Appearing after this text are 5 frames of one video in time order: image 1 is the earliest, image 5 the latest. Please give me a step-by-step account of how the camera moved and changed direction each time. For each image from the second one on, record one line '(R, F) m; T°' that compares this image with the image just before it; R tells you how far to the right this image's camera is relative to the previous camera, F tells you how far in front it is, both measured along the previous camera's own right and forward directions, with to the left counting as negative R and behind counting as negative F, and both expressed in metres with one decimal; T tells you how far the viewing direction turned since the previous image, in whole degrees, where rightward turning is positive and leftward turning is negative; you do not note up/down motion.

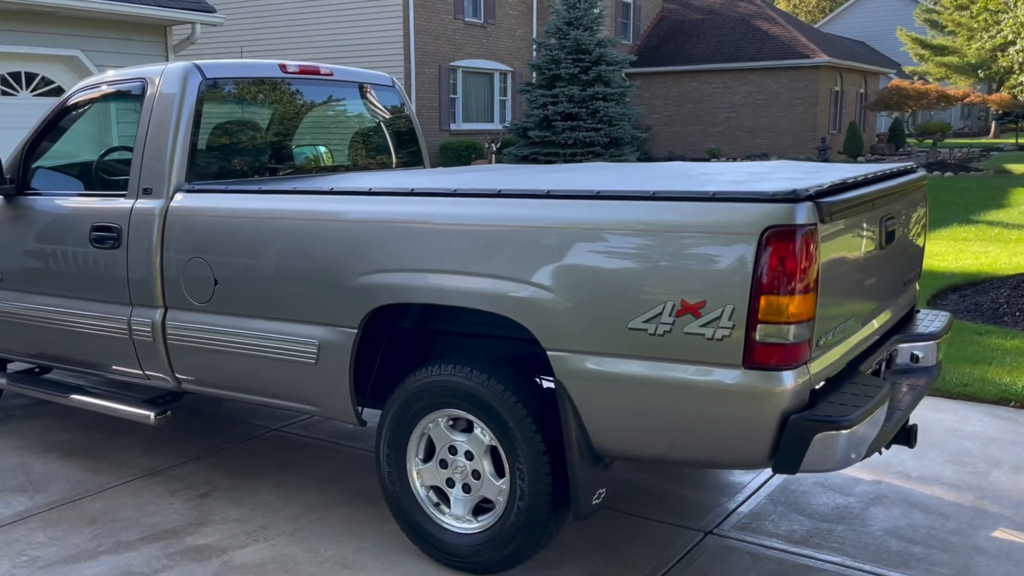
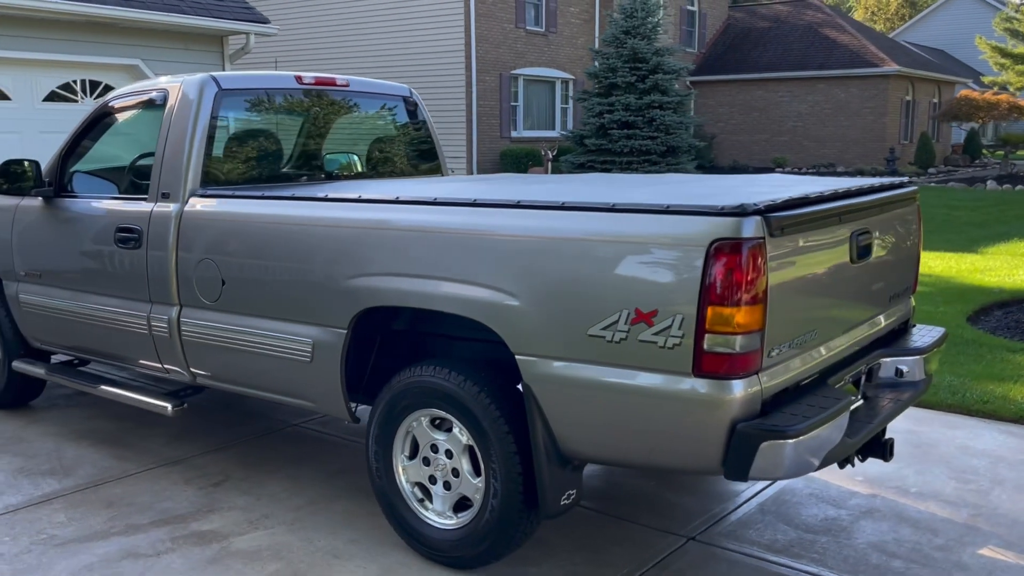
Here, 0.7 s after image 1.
(+0.3, -0.1) m; -4°
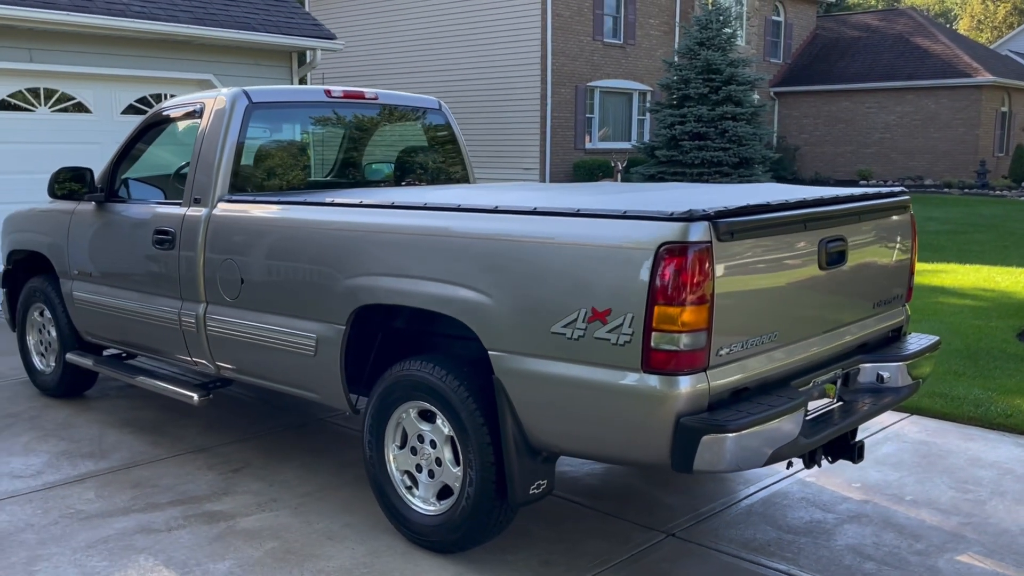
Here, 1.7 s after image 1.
(+0.4, -0.2) m; -5°
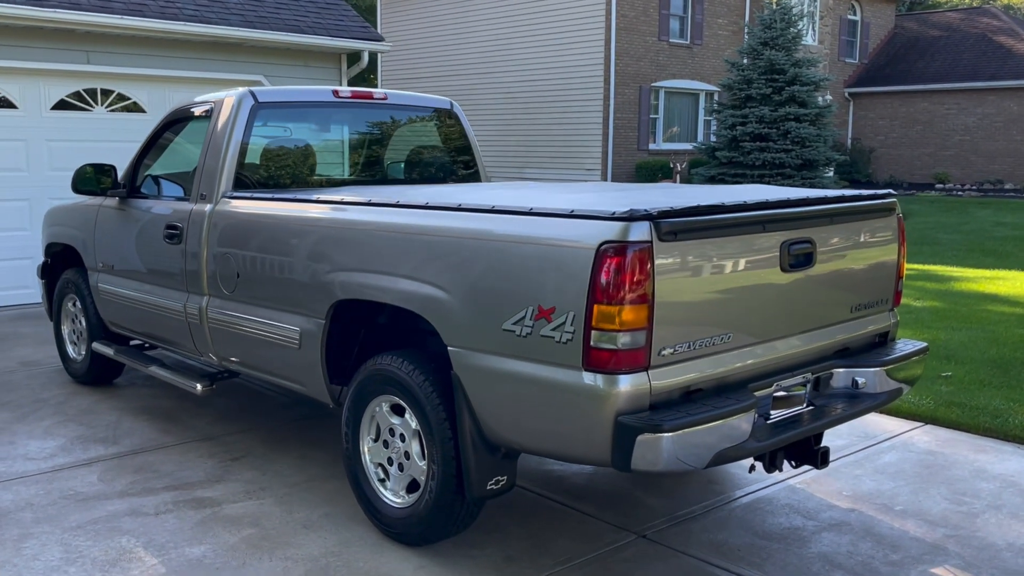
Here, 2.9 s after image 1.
(+0.4, 0.0) m; -4°
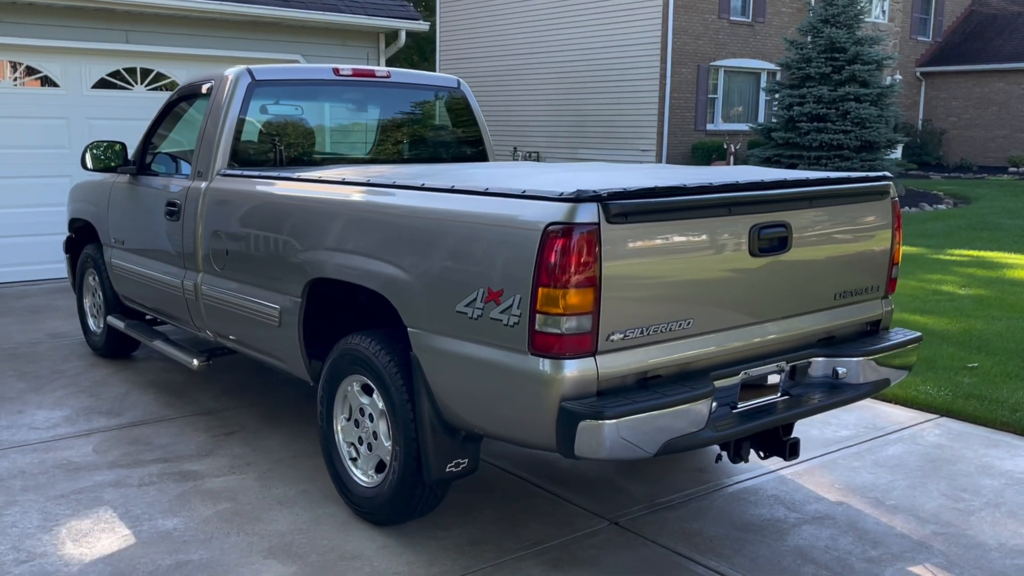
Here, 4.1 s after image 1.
(+0.4, +0.1) m; -4°
